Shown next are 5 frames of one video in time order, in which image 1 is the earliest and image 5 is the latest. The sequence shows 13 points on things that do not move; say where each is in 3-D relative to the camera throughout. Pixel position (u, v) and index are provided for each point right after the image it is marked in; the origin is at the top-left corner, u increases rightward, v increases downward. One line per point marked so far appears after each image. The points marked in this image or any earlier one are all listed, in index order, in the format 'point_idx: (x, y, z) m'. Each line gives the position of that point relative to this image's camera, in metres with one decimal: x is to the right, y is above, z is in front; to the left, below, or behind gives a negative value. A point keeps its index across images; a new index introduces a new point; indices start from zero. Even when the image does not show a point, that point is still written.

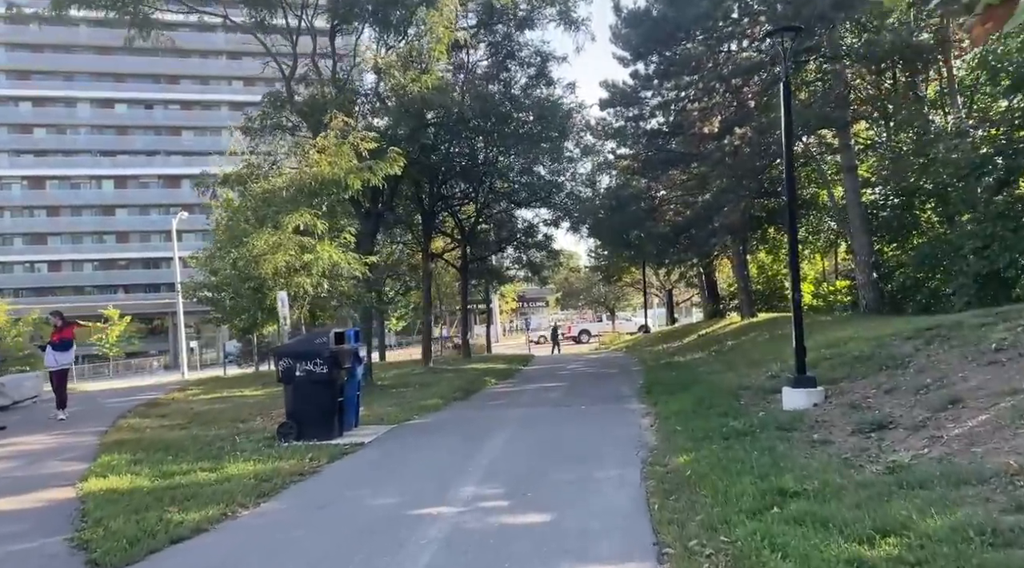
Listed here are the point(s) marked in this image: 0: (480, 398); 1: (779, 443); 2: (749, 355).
0: (-0.7, -2.3, +18.2) m
1: (+2.9, -1.7, +9.8) m
2: (+5.3, -1.6, +20.0) m
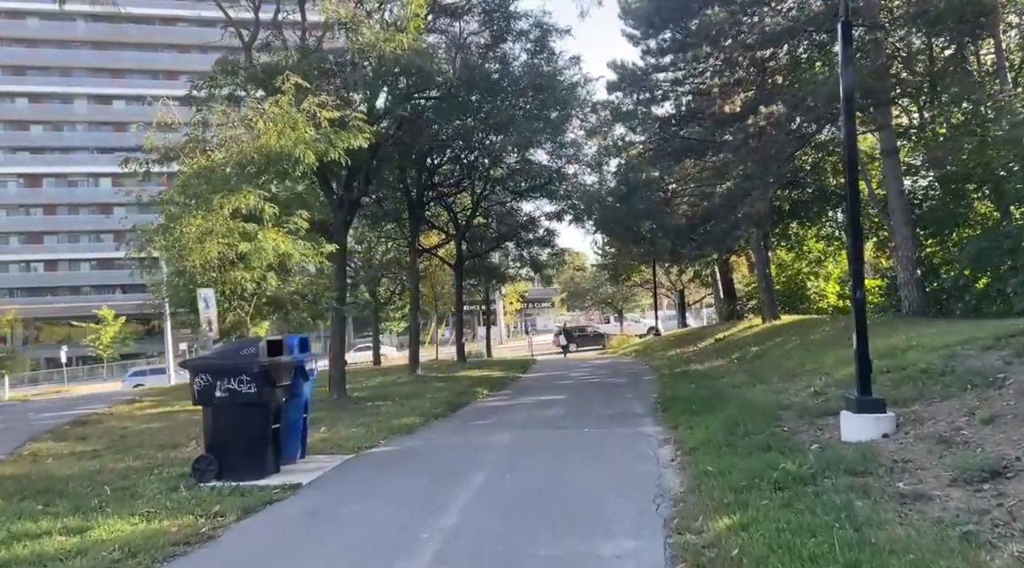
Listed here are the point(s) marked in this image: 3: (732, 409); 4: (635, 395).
0: (-0.8, -2.3, +15.4) m
1: (+2.7, -1.7, +7.1) m
2: (+5.1, -1.6, +17.2) m
3: (+3.1, -1.8, +12.8) m
4: (+2.4, -2.2, +17.5) m
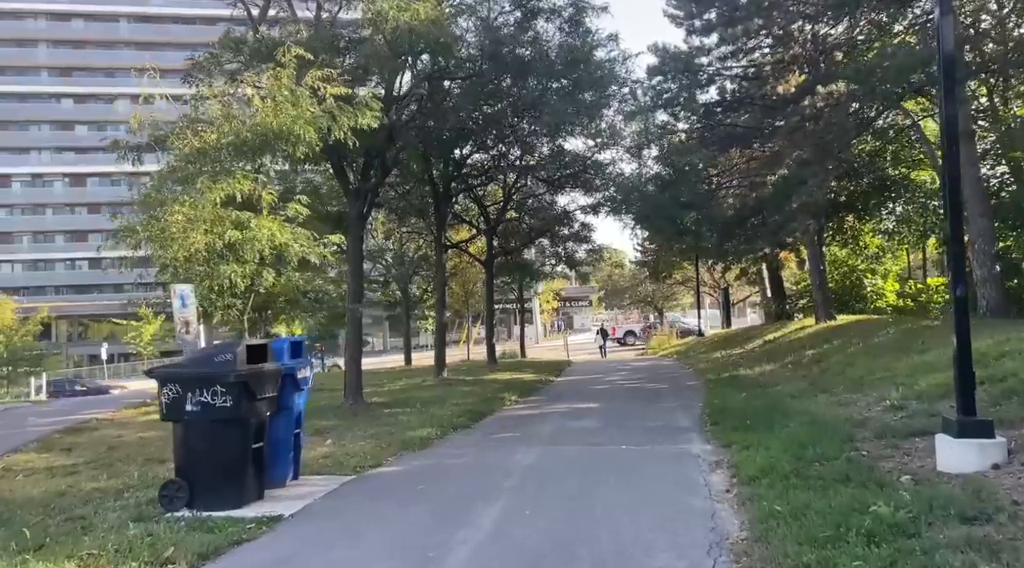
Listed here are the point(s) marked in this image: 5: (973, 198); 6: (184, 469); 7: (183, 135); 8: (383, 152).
0: (-0.3, -2.2, +13.9) m
1: (+2.8, -1.6, +5.4) m
2: (+5.7, -1.5, +15.4) m
3: (+3.5, -1.7, +11.1) m
4: (+3.0, -2.1, +15.8) m
5: (+9.5, +1.8, +18.6) m
6: (-3.0, -1.7, +8.1) m
7: (-4.2, +1.9, +11.8) m
8: (-2.4, +2.5, +16.9) m
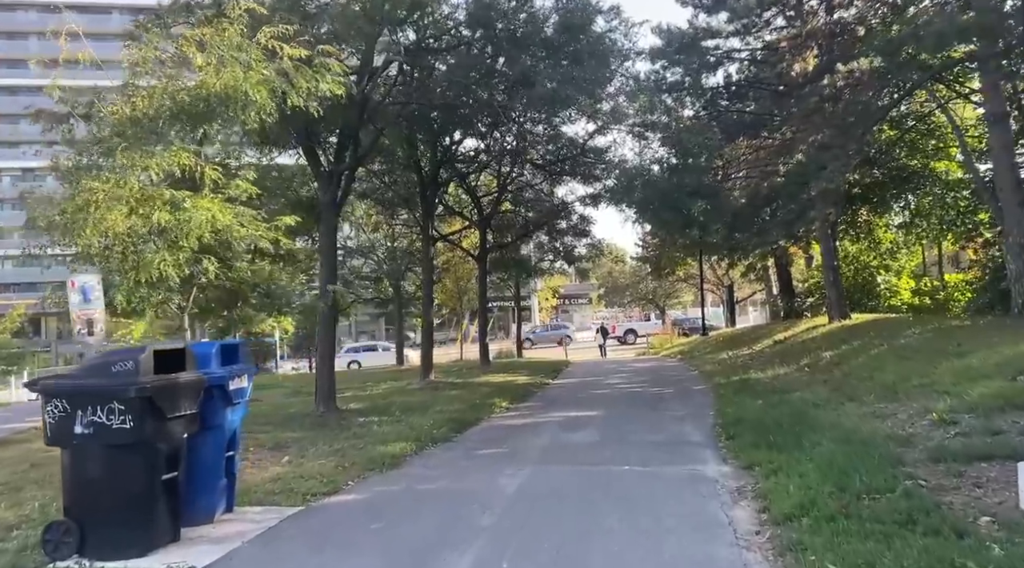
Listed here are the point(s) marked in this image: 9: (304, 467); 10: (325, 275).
0: (-0.5, -2.1, +12.2) m
1: (+2.6, -1.6, +3.7) m
2: (+5.5, -1.5, +13.7) m
3: (+3.3, -1.7, +9.4) m
4: (+2.8, -2.0, +14.2) m
5: (+9.3, +1.9, +17.0) m
6: (-3.1, -1.6, +6.5) m
7: (-4.4, +2.0, +10.1) m
8: (-2.6, +2.6, +15.2) m
9: (-2.3, -2.0, +9.9) m
10: (-3.1, +0.1, +14.9) m
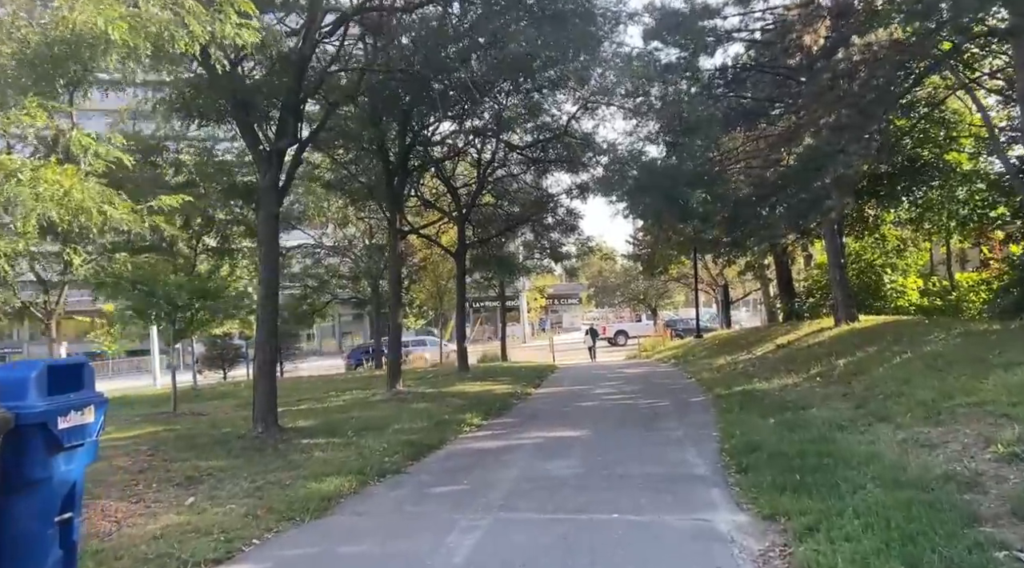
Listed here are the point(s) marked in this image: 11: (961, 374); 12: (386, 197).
0: (-0.9, -2.1, +10.1) m
1: (+2.3, -1.6, +1.7) m
2: (+5.1, -1.5, +11.7) m
3: (+2.9, -1.7, +7.4) m
4: (+2.4, -2.0, +12.1) m
5: (+8.9, +1.9, +15.0) m
6: (-3.5, -1.6, +4.3) m
7: (-4.8, +2.0, +8.0) m
8: (-3.0, +2.6, +13.1) m
9: (-2.6, -2.0, +7.8) m
10: (-3.5, +0.2, +12.7) m
11: (+6.0, -1.2, +12.0) m
12: (-2.7, +1.9, +19.4) m
